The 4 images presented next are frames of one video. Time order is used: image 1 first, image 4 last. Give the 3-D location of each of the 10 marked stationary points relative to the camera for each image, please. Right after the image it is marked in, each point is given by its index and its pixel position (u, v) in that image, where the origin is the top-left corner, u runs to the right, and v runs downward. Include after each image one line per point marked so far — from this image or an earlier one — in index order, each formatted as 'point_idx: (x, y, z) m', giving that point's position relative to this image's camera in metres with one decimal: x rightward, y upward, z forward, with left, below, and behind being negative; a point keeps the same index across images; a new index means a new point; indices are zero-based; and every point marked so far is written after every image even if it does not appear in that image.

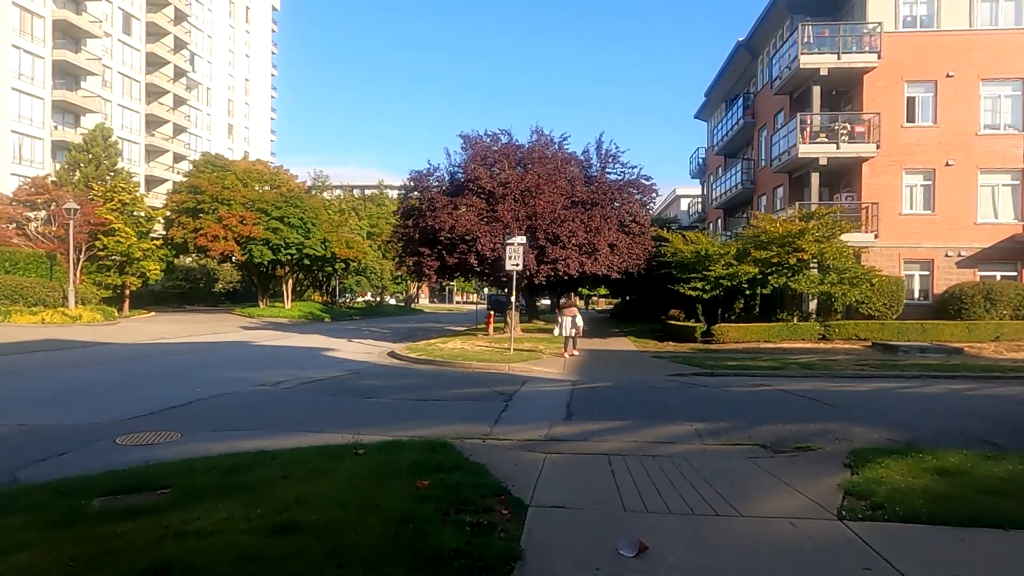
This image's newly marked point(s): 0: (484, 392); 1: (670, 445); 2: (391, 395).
0: (-0.5, -2.0, +13.0) m
1: (+2.1, -2.1, +8.8) m
2: (-2.3, -2.0, +12.6) m
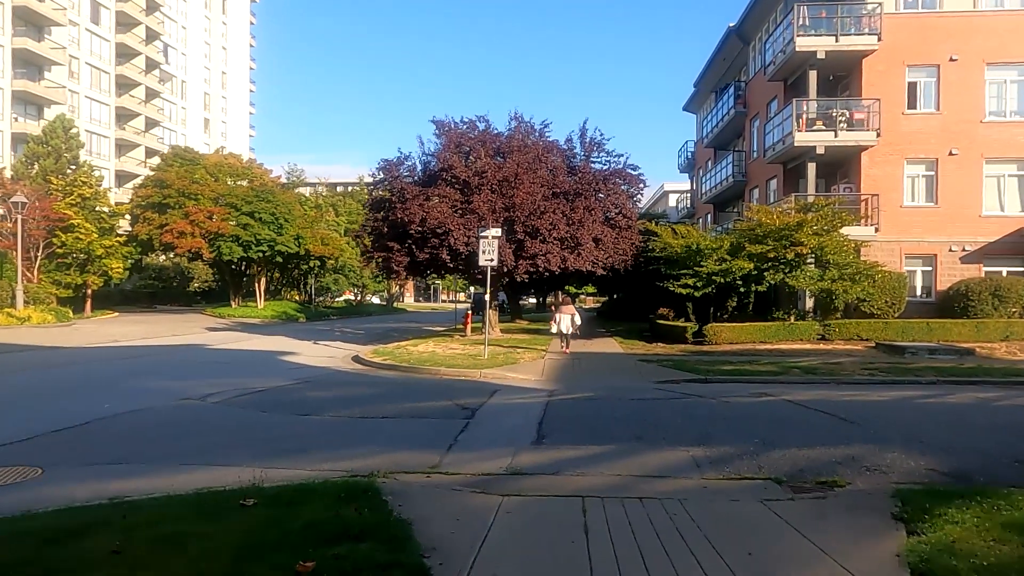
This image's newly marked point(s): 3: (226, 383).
0: (-1.1, -2.0, +11.1) m
1: (+1.6, -2.0, +7.0) m
2: (-2.9, -2.0, +10.8) m
3: (-5.9, -2.0, +13.7) m
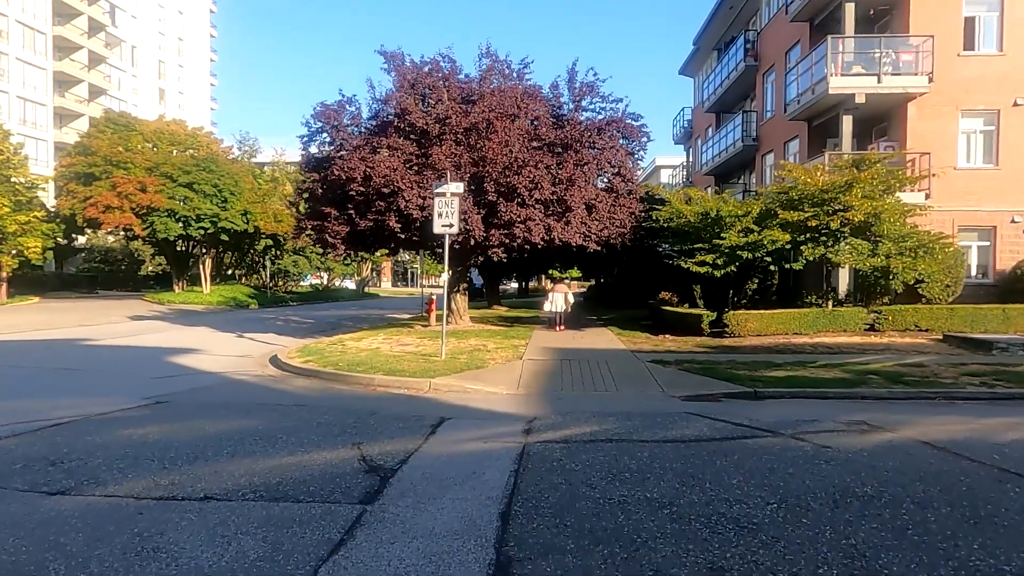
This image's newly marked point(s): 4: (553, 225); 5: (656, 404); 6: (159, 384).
0: (-1.6, -1.6, +6.3) m
1: (+1.2, -1.8, +2.2) m
2: (-3.4, -1.7, +5.9) m
3: (-6.5, -1.6, +8.7) m
4: (+1.1, +1.7, +17.8) m
5: (+2.0, -1.6, +9.5) m
6: (-6.1, -1.6, +11.5) m
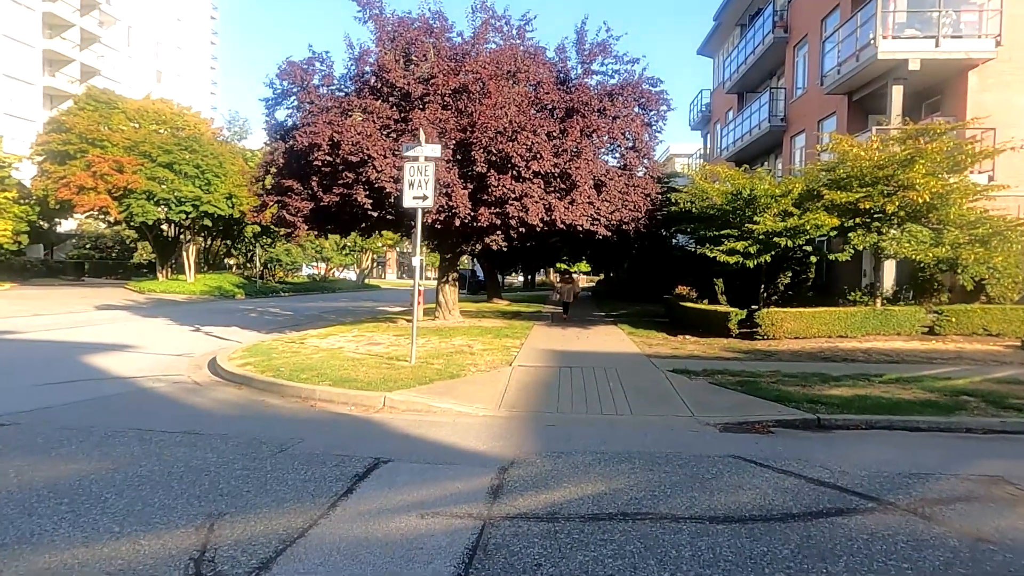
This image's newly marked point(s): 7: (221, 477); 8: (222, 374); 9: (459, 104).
0: (-1.9, -1.5, +3.7) m
1: (+0.8, -1.7, -0.4) m
2: (-3.7, -1.5, +3.3) m
3: (-6.7, -1.4, +6.1) m
4: (+1.0, +1.9, +15.1) m
5: (+1.8, -1.5, +6.8) m
6: (-6.3, -1.4, +8.9) m
7: (-2.3, -1.5, +5.3) m
8: (-4.8, -1.4, +11.2) m
9: (-1.2, +4.1, +14.5) m
